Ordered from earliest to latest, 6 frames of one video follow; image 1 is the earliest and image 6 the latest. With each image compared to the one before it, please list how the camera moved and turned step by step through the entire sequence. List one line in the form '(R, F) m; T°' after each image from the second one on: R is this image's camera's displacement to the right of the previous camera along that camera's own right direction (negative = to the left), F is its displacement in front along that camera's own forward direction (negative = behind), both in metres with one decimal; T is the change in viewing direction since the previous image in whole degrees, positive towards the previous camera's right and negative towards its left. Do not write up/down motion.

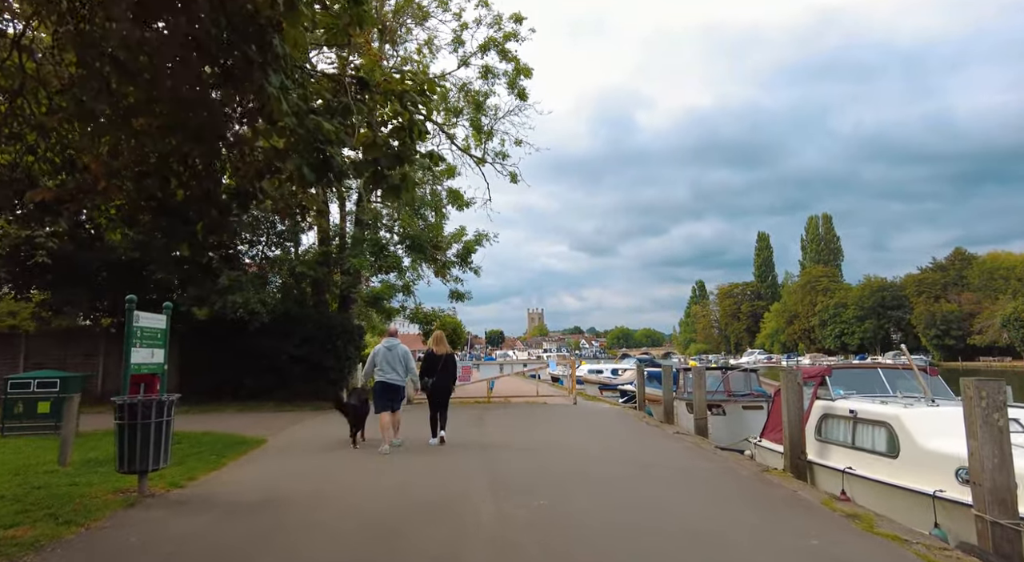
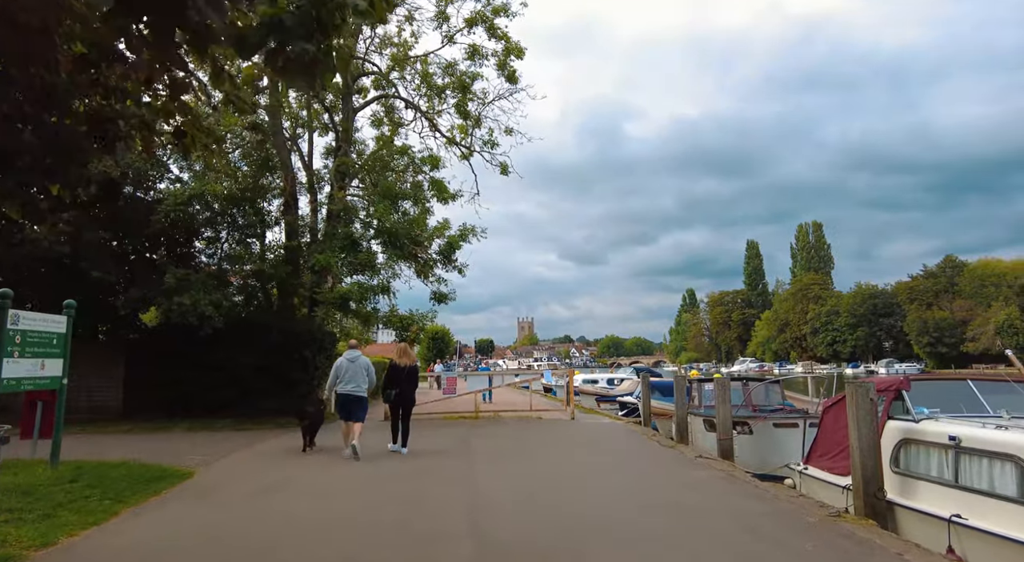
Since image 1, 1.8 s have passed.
(0.0, +1.8) m; +1°
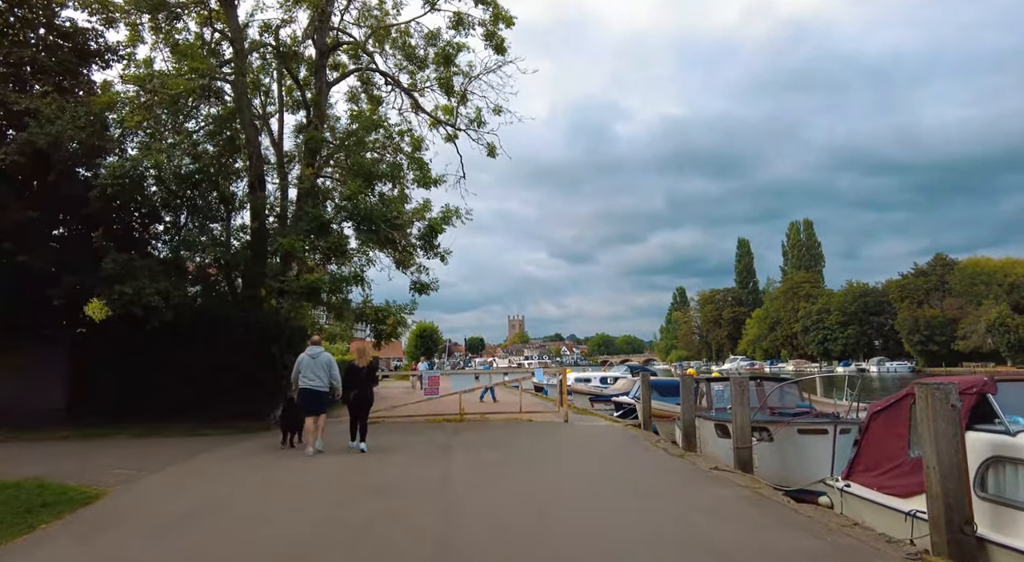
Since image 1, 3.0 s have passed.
(+0.1, +1.4) m; +1°
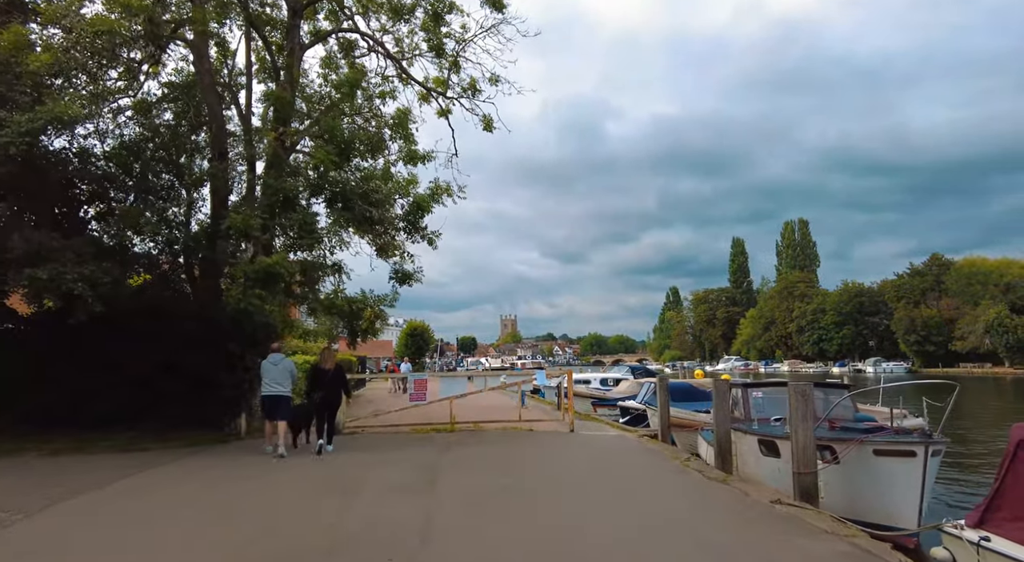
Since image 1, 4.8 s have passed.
(-0.1, +1.9) m; +1°
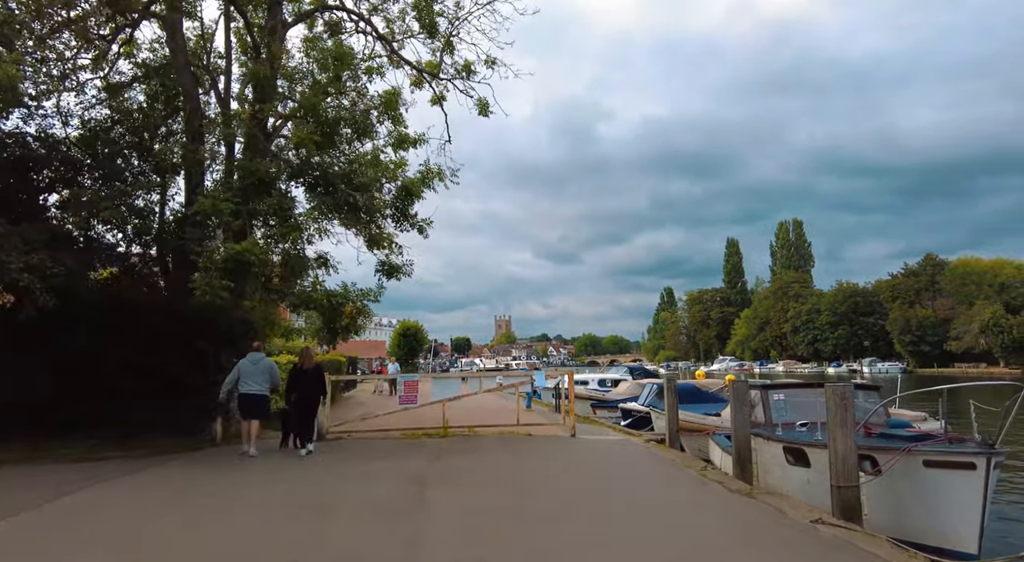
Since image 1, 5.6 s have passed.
(-0.1, +0.9) m; +1°
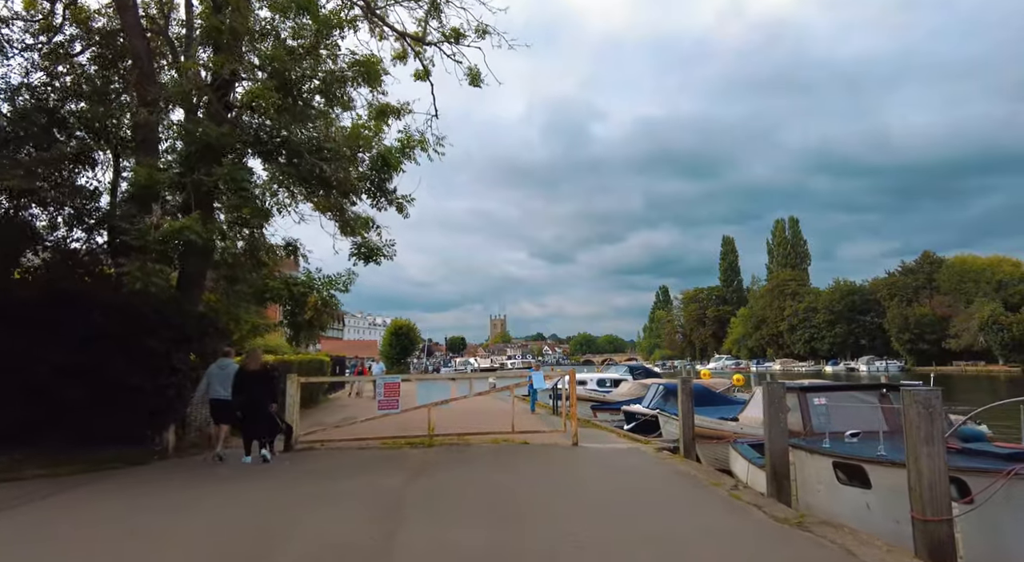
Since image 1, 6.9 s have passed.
(0.0, +1.4) m; 0°
